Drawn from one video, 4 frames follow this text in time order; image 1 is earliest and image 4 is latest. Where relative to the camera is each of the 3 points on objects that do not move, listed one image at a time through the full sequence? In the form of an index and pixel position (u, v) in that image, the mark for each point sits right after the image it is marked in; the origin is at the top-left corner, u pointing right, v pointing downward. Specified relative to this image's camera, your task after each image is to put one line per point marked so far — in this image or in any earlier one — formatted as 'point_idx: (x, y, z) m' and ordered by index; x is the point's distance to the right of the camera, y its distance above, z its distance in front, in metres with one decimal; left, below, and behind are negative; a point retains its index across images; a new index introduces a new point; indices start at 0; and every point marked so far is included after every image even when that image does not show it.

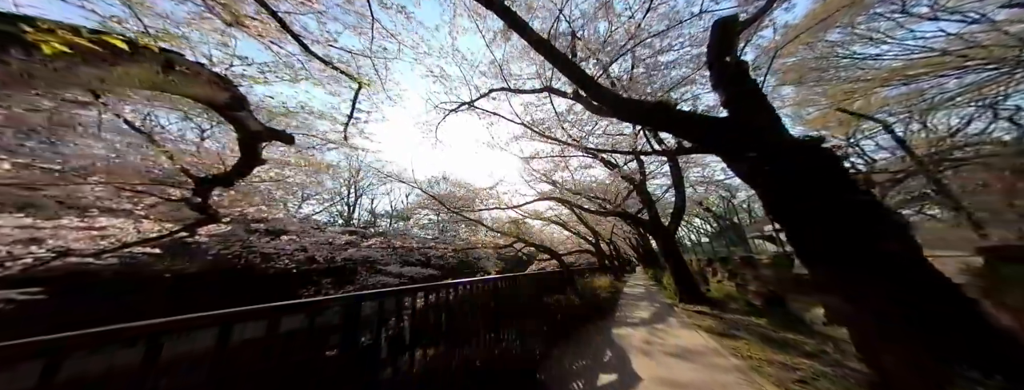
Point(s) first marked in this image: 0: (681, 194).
0: (+5.3, 0.0, +6.3) m
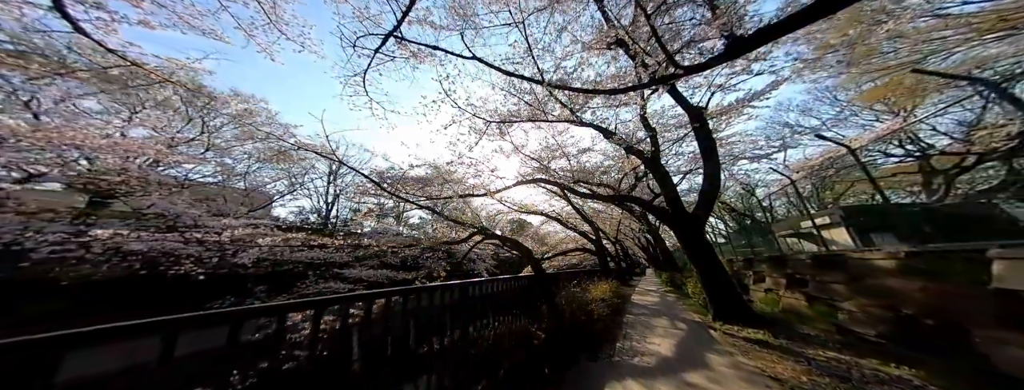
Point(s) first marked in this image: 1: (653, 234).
0: (+4.6, +0.5, +4.7) m
1: (+9.1, -2.6, +13.6) m
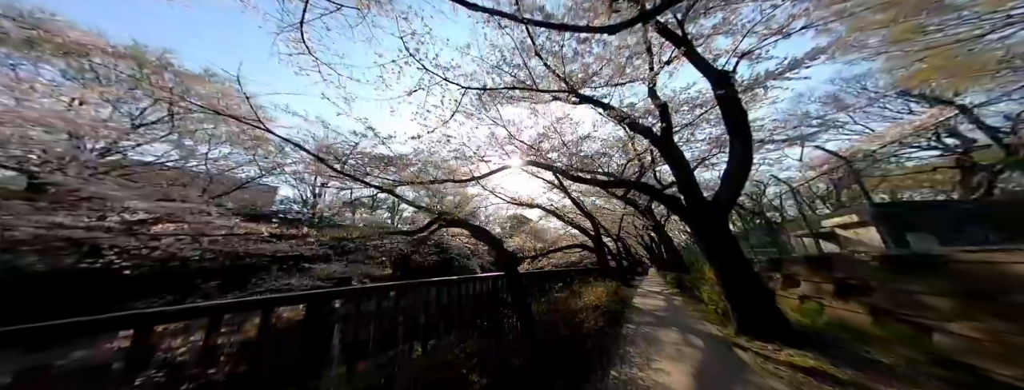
0: (+4.3, +0.8, +3.8) m
1: (+8.9, -2.2, +12.7) m
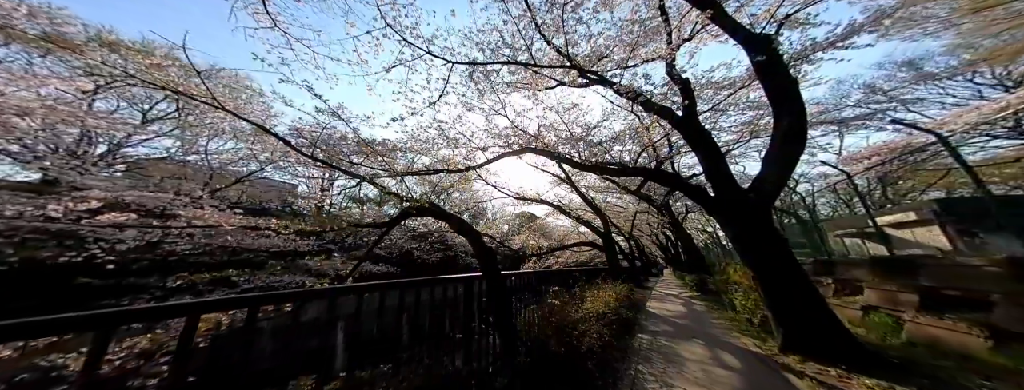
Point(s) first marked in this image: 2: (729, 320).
0: (+4.2, +1.0, +3.1) m
1: (+9.2, -2.0, +11.8) m
2: (+5.0, -2.9, +4.8) m
